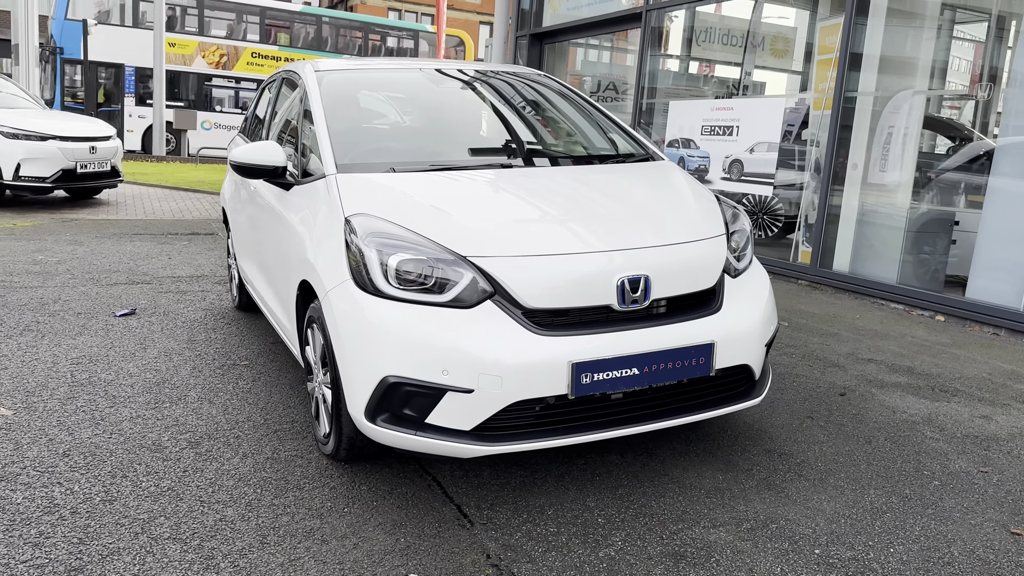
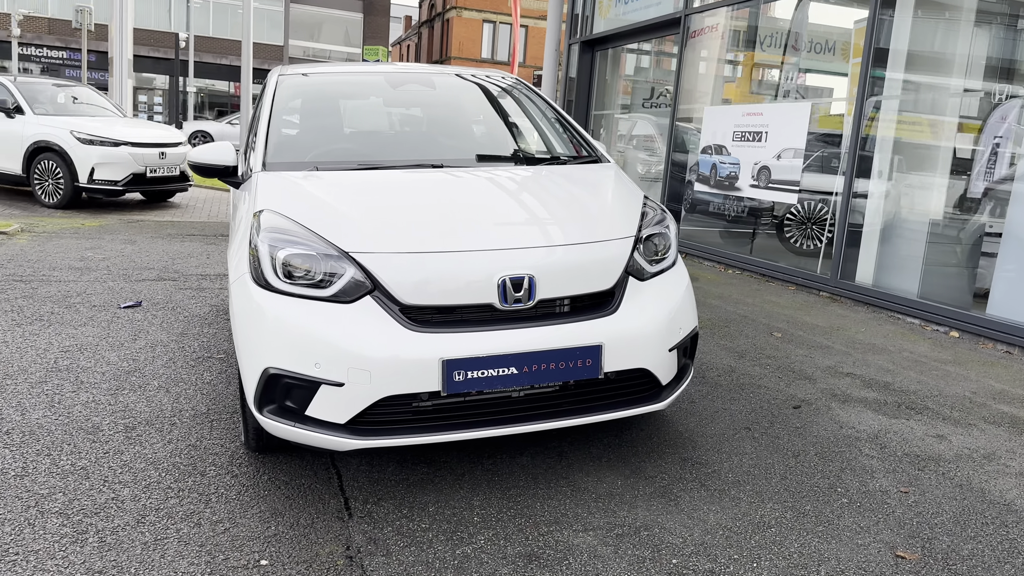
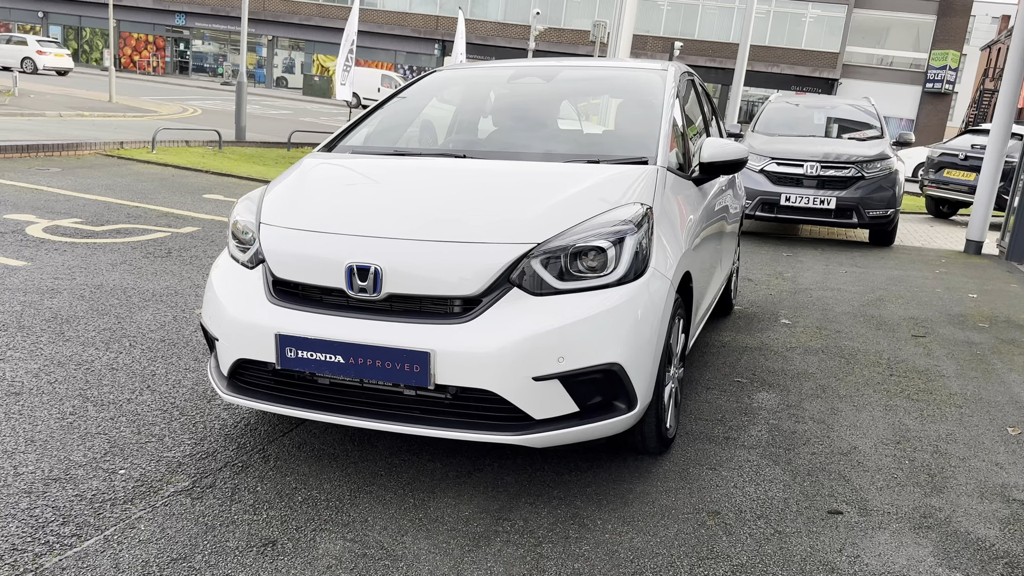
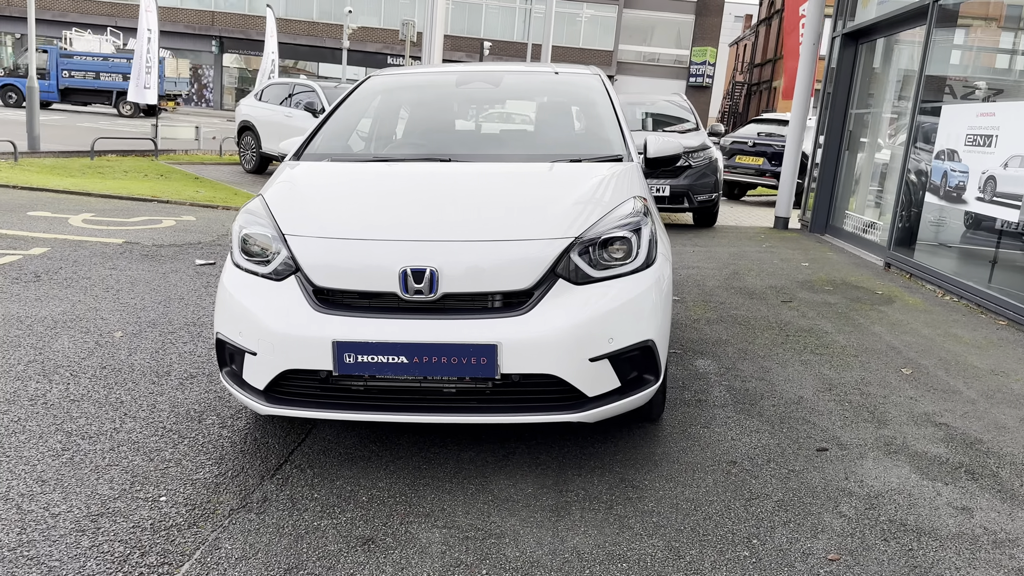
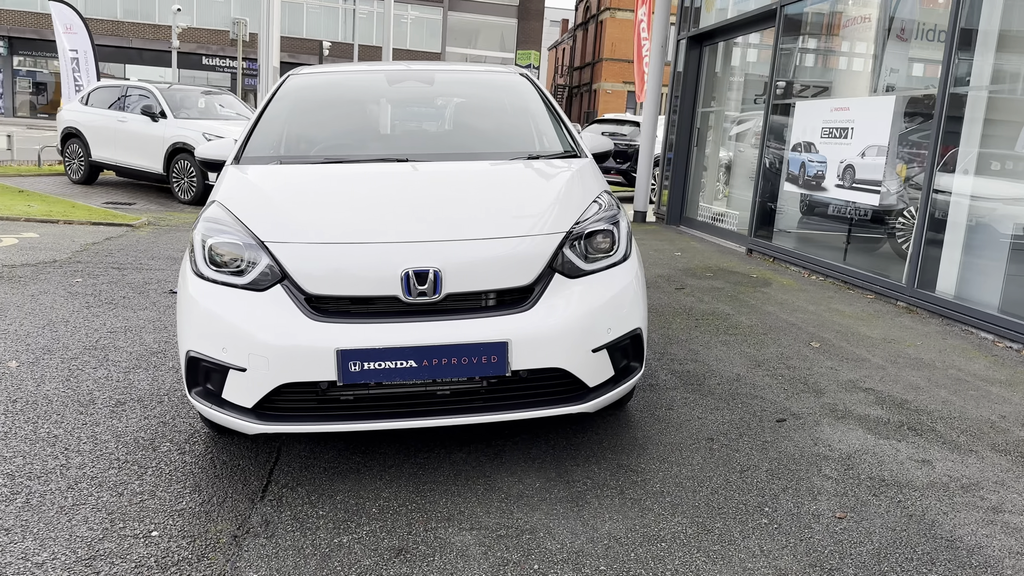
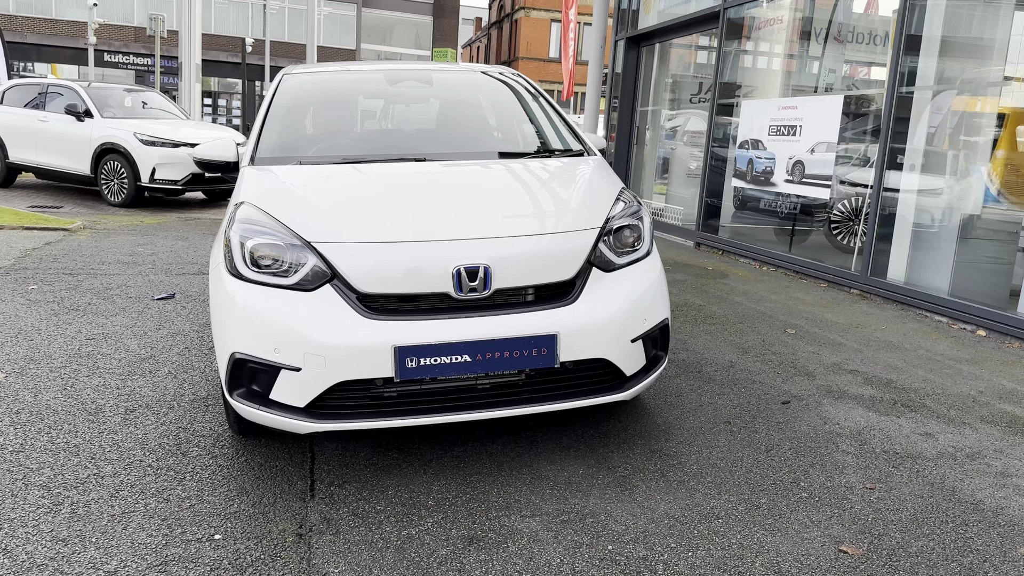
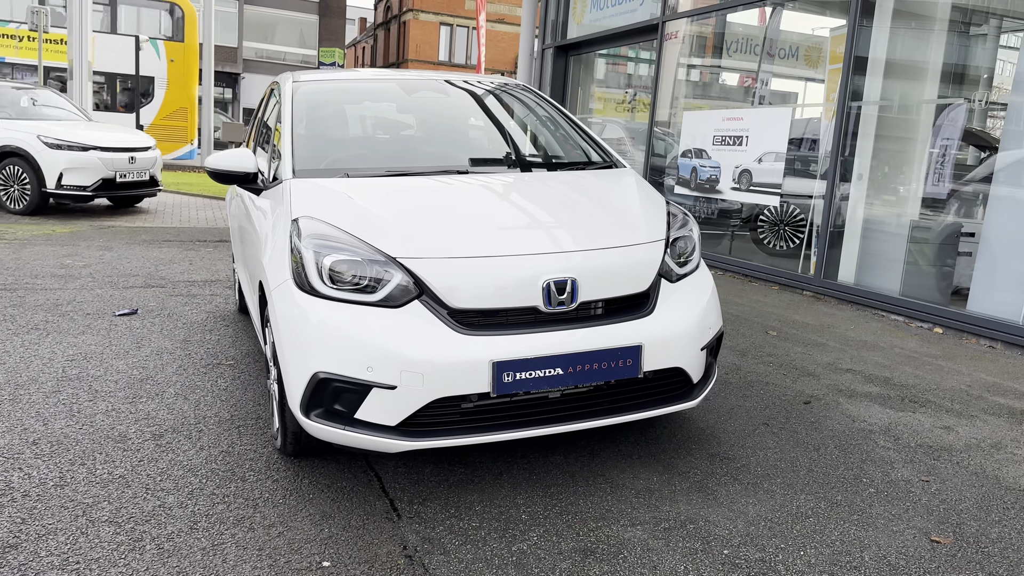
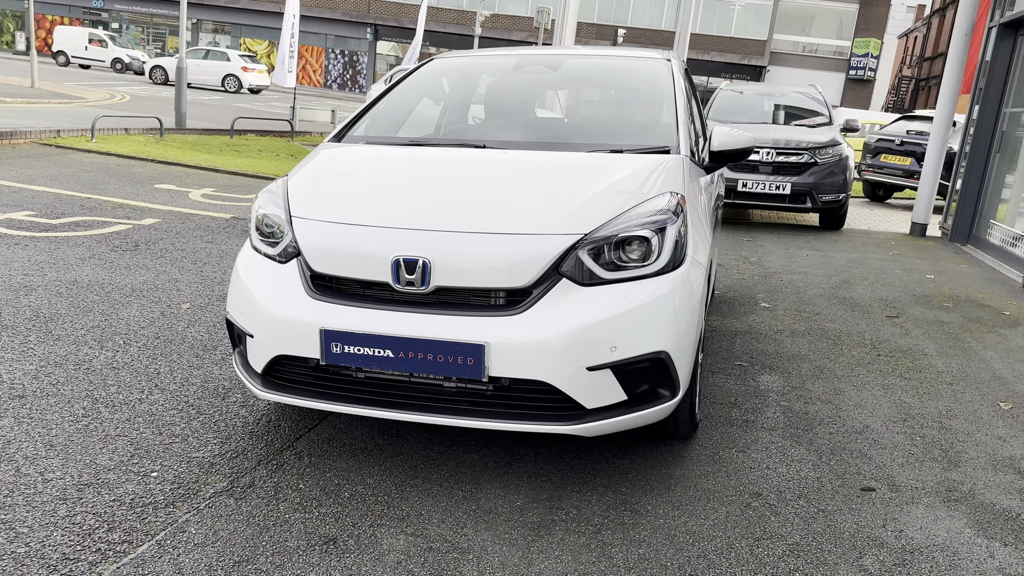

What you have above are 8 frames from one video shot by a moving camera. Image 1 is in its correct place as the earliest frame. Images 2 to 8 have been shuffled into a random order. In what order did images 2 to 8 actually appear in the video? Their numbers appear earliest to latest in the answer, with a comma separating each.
7, 2, 6, 5, 4, 8, 3
